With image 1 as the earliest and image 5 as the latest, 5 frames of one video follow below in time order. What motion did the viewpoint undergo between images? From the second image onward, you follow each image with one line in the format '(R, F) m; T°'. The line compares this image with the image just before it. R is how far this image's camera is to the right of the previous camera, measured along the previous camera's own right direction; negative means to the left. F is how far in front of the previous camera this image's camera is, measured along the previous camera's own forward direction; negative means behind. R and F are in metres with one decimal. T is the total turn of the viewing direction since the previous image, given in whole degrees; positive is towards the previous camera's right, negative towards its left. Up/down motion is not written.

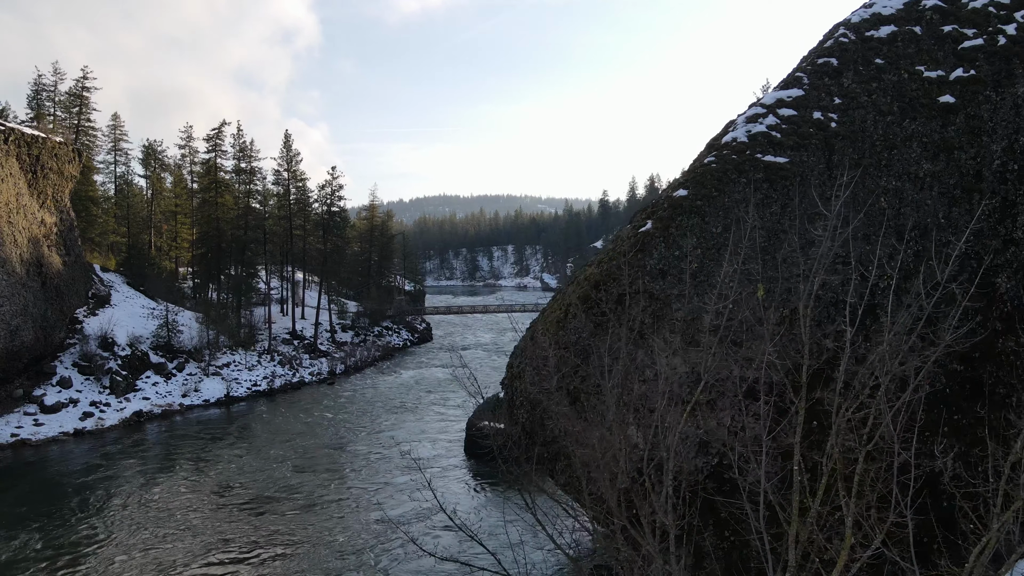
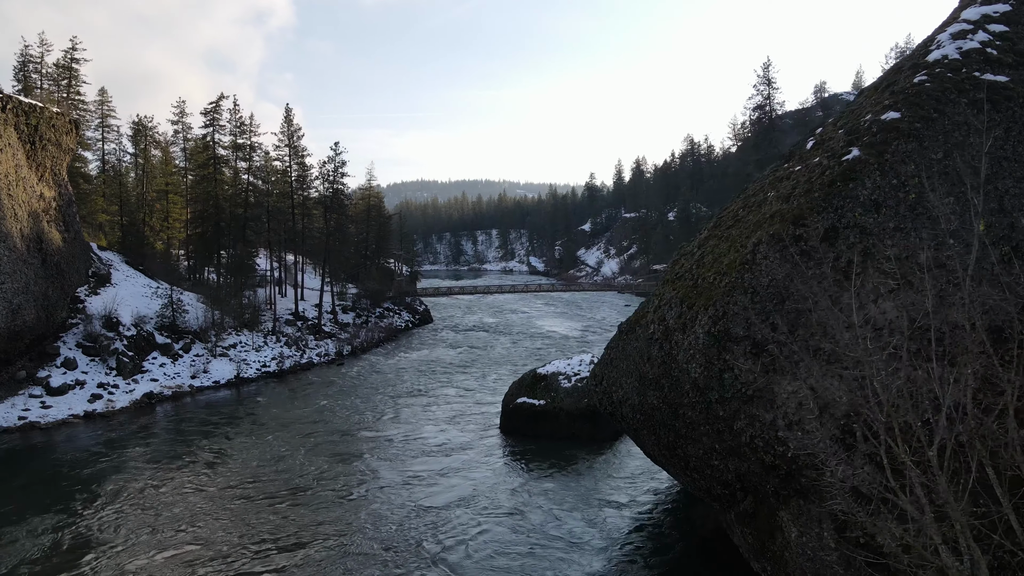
(-1.3, +0.6) m; +1°
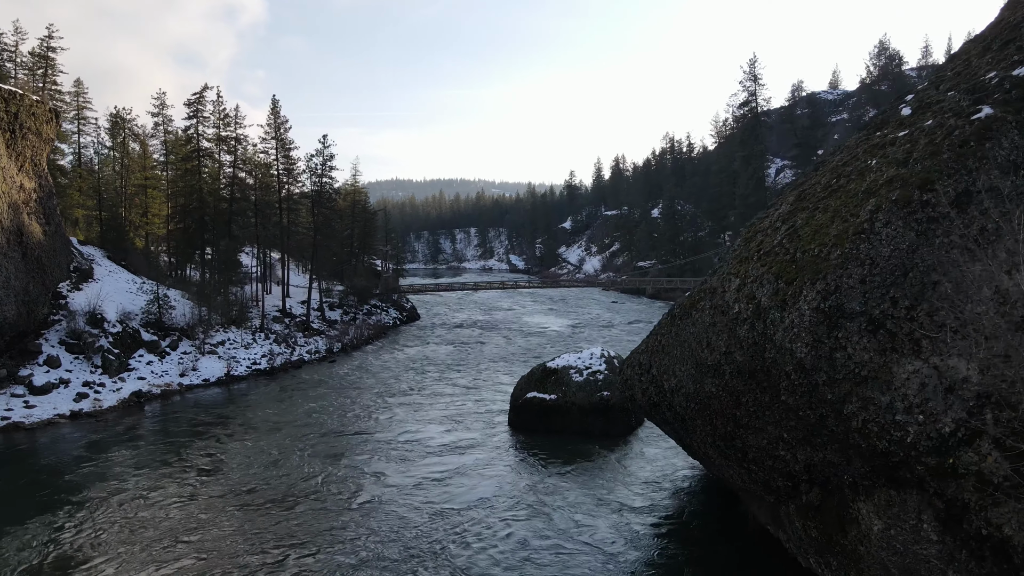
(-0.7, +0.4) m; +2°
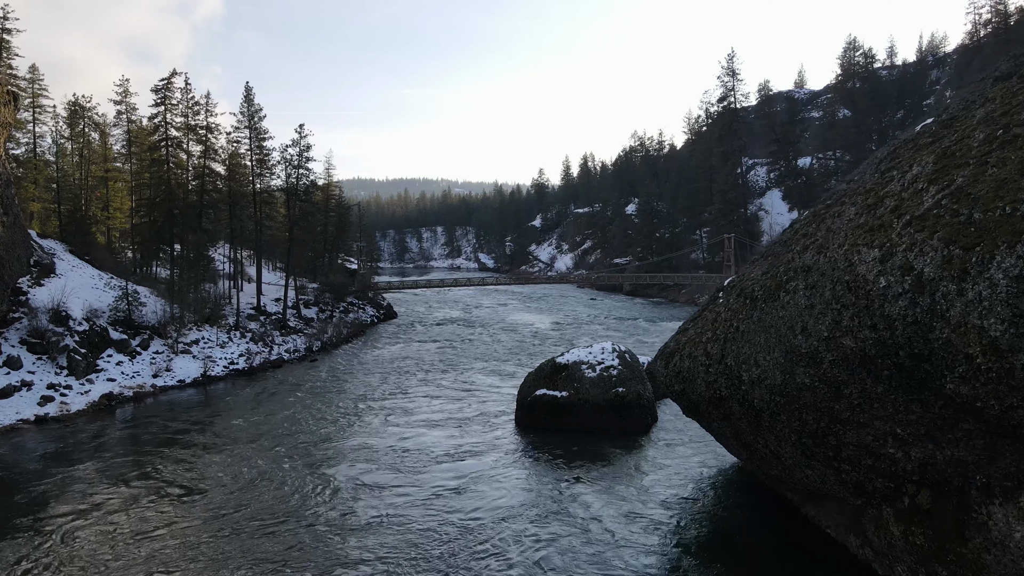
(-0.9, +0.8) m; +3°
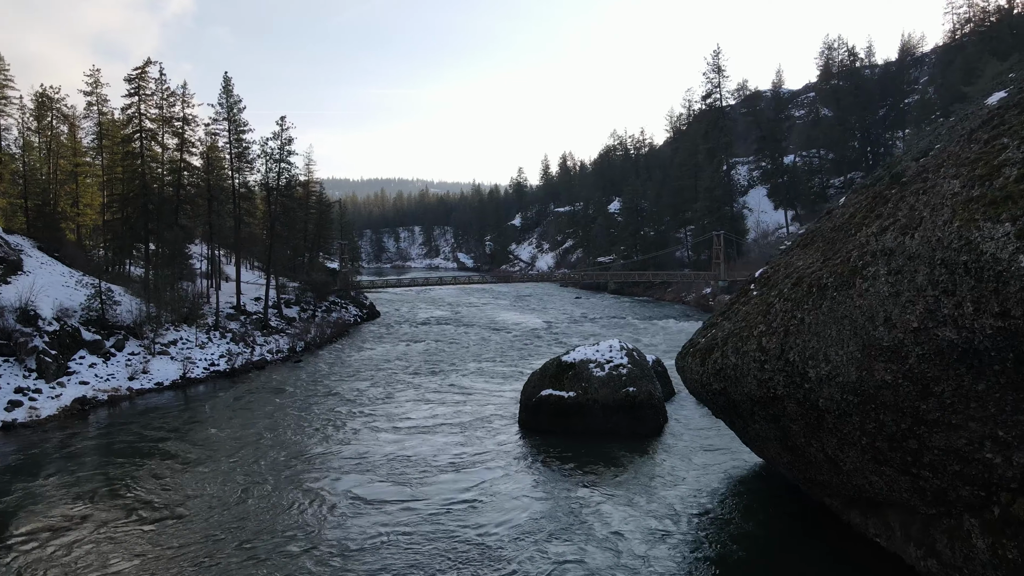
(-0.6, +0.6) m; +2°
